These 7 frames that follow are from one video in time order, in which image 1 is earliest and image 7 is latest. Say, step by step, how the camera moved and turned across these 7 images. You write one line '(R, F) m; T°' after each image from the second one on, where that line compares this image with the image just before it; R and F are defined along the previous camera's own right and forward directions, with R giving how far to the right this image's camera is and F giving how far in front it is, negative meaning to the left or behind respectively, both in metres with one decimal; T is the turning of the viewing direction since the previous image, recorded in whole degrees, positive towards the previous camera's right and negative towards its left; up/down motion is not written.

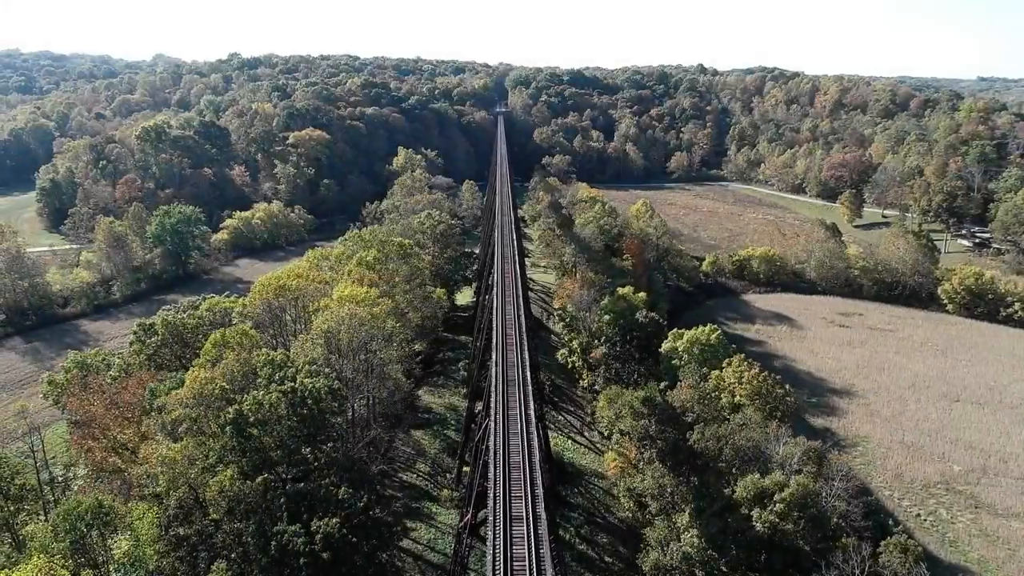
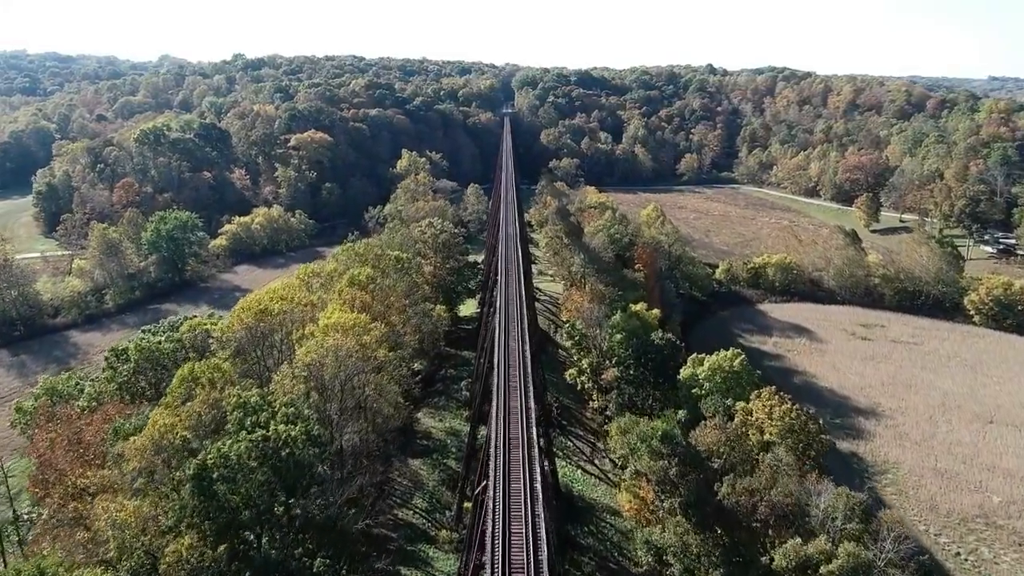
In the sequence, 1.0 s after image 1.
(+0.1, +2.0) m; -1°
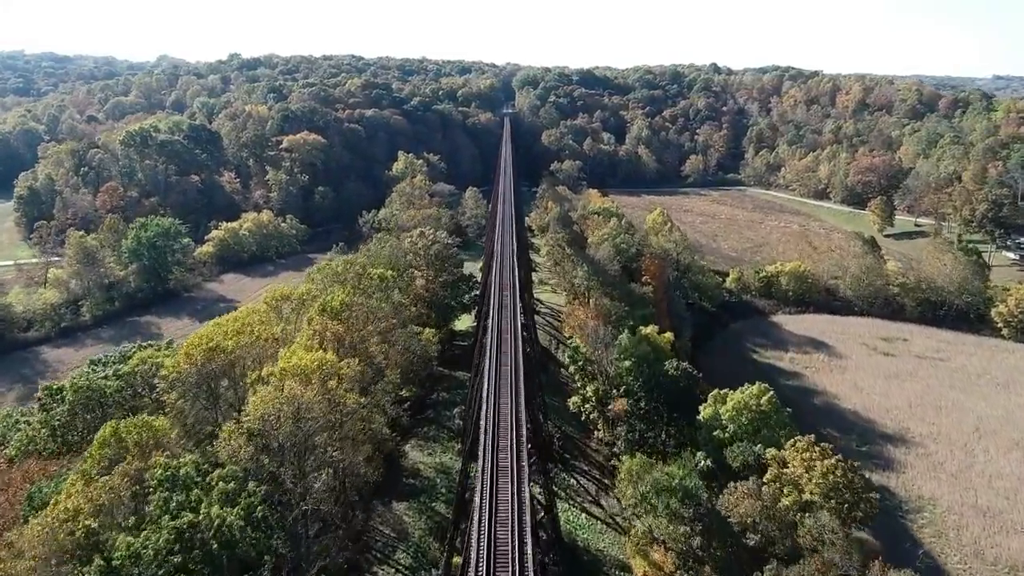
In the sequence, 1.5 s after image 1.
(+0.2, +2.8) m; 0°
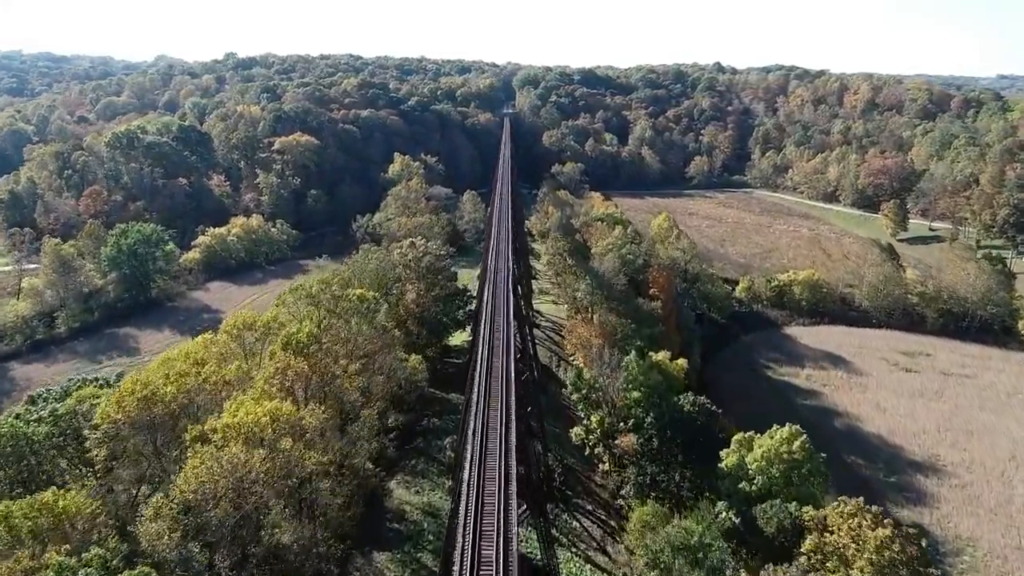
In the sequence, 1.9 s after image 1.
(+0.2, +2.6) m; 0°
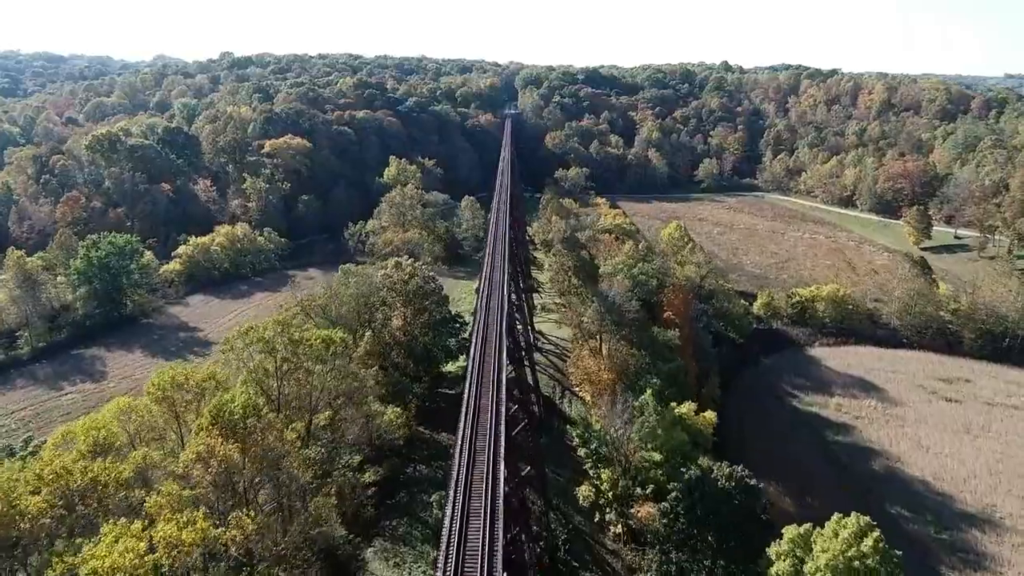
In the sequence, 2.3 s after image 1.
(+0.2, +3.7) m; 0°
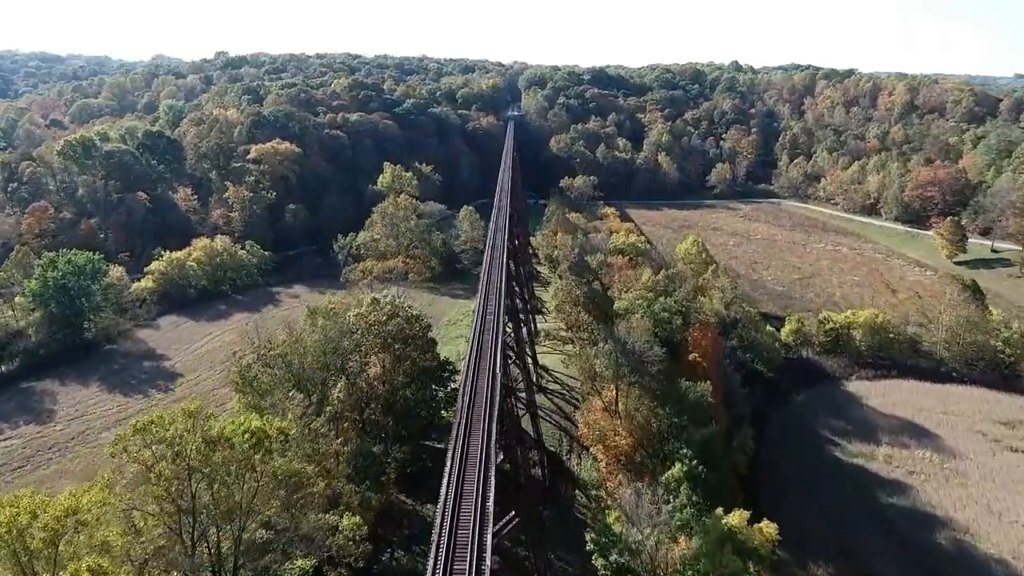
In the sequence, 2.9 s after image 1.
(+0.2, +4.7) m; 0°
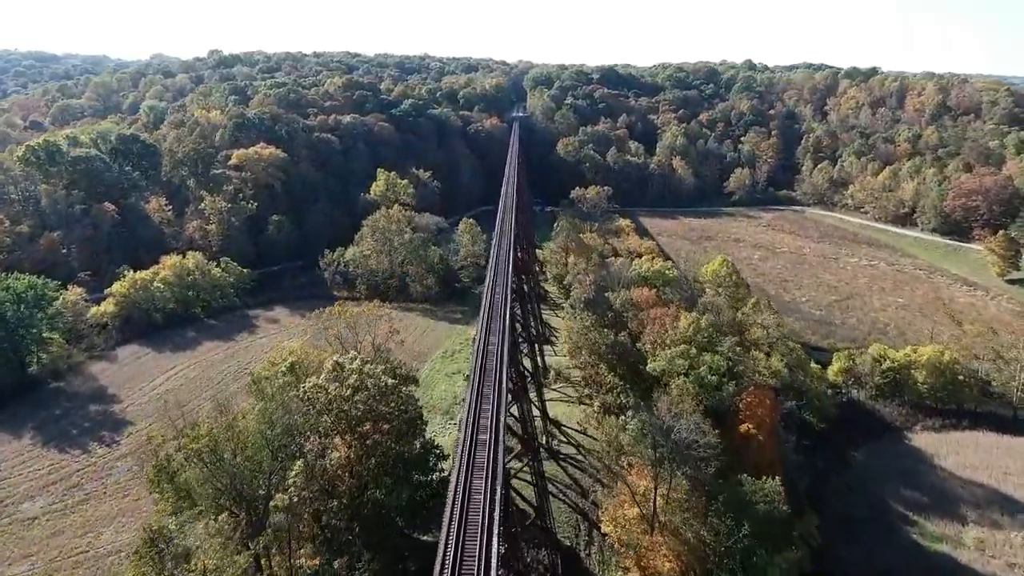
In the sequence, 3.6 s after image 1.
(0.0, +5.8) m; 0°
